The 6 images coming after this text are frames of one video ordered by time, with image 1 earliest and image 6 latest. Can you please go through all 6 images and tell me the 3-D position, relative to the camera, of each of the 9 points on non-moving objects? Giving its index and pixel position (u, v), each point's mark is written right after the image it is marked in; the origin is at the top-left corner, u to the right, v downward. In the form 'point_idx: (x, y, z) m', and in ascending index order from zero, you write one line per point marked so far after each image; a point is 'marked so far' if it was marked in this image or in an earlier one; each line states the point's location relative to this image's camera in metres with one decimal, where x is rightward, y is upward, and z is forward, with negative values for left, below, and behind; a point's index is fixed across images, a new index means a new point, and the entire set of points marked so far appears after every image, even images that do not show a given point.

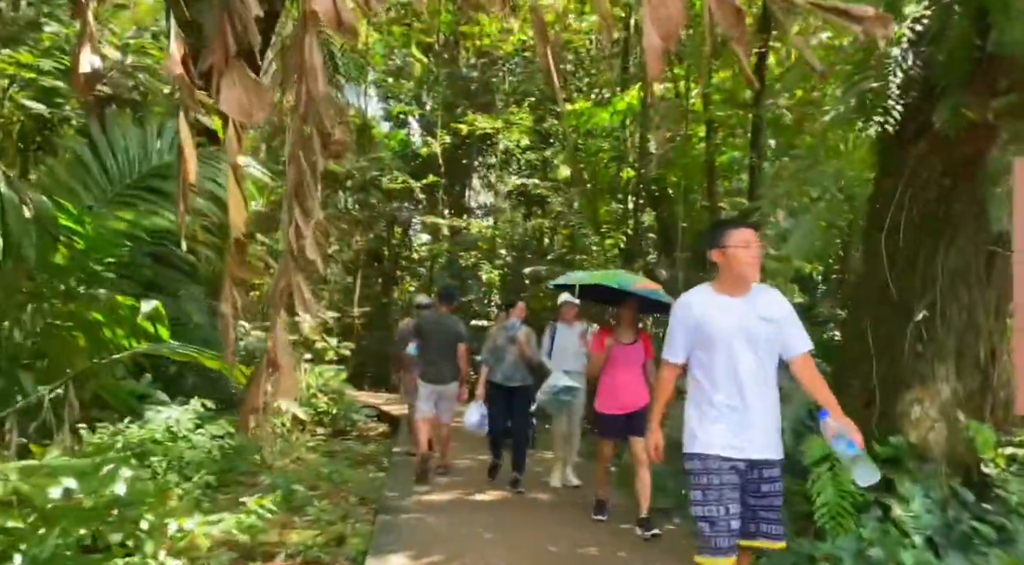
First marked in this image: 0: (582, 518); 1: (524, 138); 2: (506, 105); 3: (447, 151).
0: (+0.4, -1.5, +4.6) m
1: (+0.2, +2.7, +14.1) m
2: (-0.1, +3.7, +15.6) m
3: (-1.5, +3.0, +17.2) m
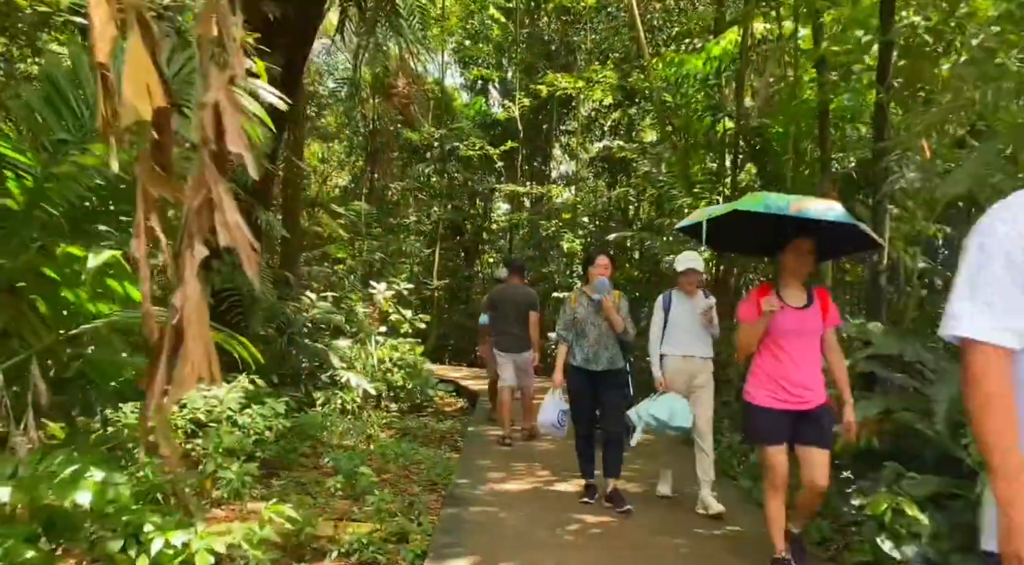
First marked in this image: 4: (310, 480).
0: (+0.9, -1.2, +3.9) m
1: (+1.7, +3.3, +13.3) m
2: (+1.5, +4.3, +14.7) m
3: (+0.3, +3.6, +16.5) m
4: (-1.3, -1.3, +4.7) m
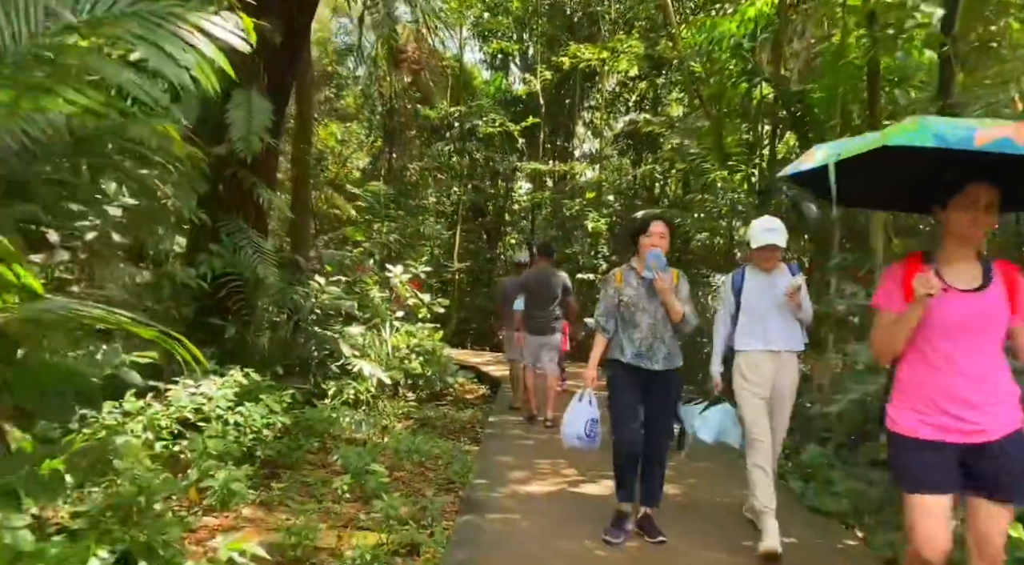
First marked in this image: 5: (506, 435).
0: (+1.0, -1.1, +3.5) m
1: (+2.0, +3.6, +12.7) m
2: (+1.9, +4.6, +14.1) m
3: (+0.8, +4.0, +15.9) m
4: (-1.1, -1.2, +4.3) m
5: (0.0, -1.2, +5.8) m
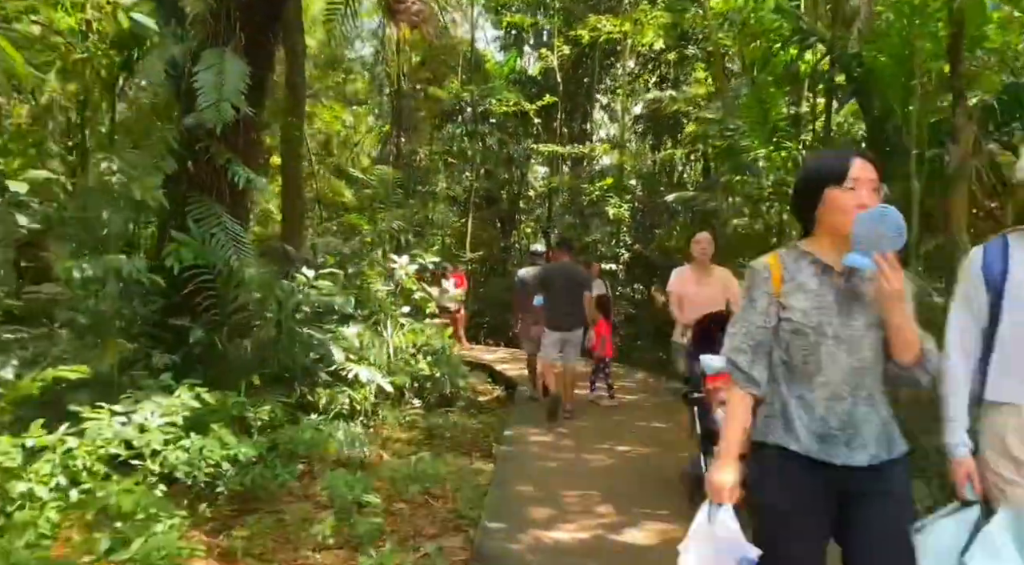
0: (+1.1, -1.1, +2.7) m
1: (+2.3, +3.8, +11.8) m
2: (+2.1, +4.8, +13.2) m
3: (+1.1, +4.2, +15.0) m
4: (-1.0, -1.1, +3.5) m
5: (+0.1, -1.1, +5.0) m
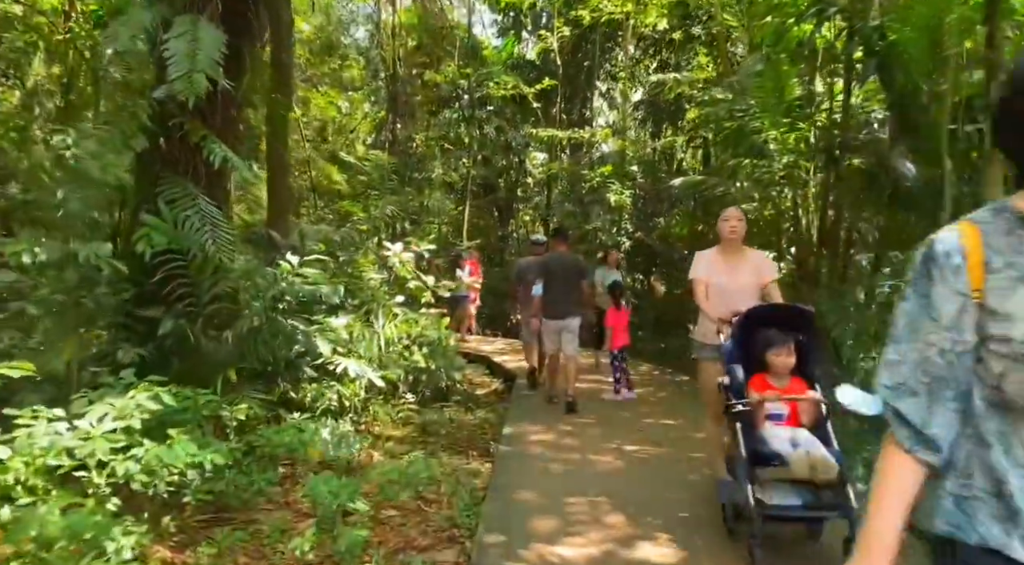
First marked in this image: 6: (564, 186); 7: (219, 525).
0: (+1.1, -1.1, +2.3) m
1: (+2.3, +3.9, +11.4) m
2: (+2.1, +5.0, +12.7) m
3: (+1.0, +4.4, +14.6) m
4: (-1.0, -1.1, +3.2) m
5: (+0.1, -1.0, +4.6) m
6: (+1.0, +1.9, +14.5) m
7: (-1.3, -1.0, +3.3) m
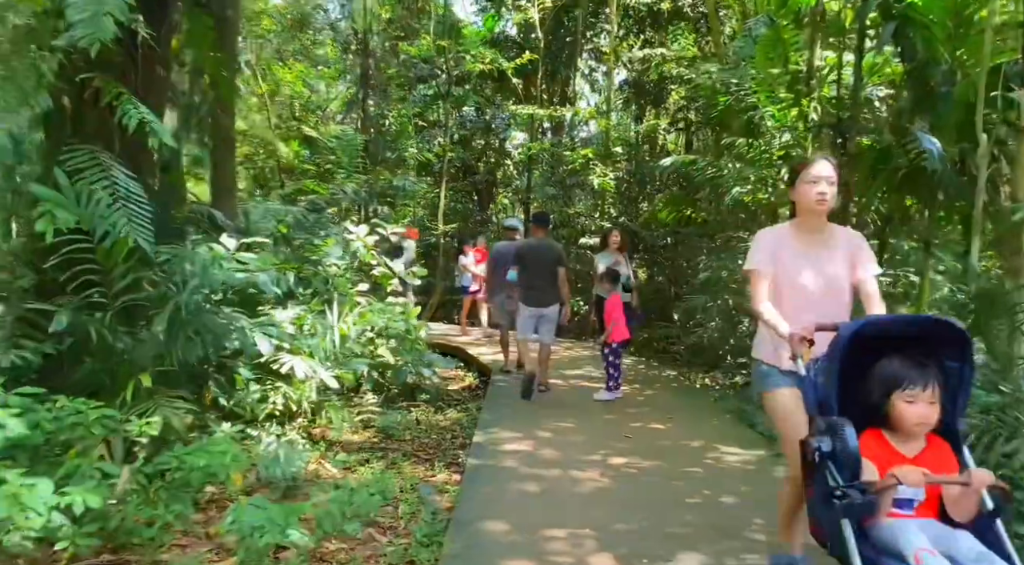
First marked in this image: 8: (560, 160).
0: (+1.0, -1.1, +1.7) m
1: (+1.9, +4.1, +10.7) m
2: (+1.8, +5.2, +12.1) m
3: (+0.6, +4.7, +13.9) m
4: (-1.1, -1.0, +2.6) m
5: (-0.1, -1.0, +4.0) m
6: (+0.6, +2.1, +13.9) m
7: (-1.4, -1.0, +2.6) m
8: (+0.9, +2.2, +13.5) m
